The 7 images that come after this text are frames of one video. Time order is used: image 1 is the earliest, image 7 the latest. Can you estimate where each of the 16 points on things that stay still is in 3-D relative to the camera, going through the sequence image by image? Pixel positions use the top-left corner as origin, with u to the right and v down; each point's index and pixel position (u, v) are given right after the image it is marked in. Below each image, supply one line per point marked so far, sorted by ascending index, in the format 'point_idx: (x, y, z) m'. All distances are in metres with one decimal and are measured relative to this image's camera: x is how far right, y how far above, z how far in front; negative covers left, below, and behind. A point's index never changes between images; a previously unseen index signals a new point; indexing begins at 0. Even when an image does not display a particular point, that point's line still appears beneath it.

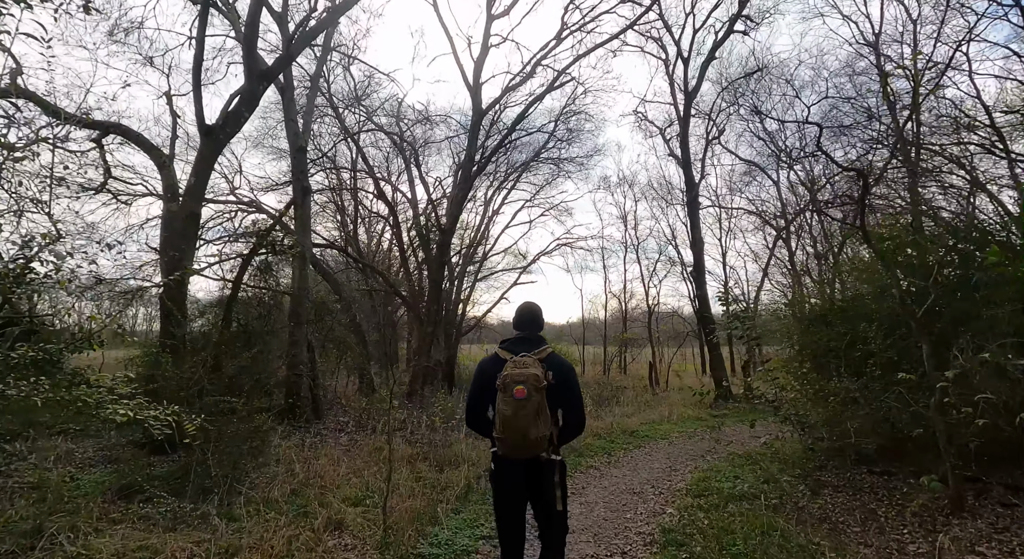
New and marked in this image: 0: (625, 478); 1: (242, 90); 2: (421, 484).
0: (+1.5, -2.6, +6.8) m
1: (-4.4, +3.1, +8.5) m
2: (-1.1, -2.4, +6.2) m
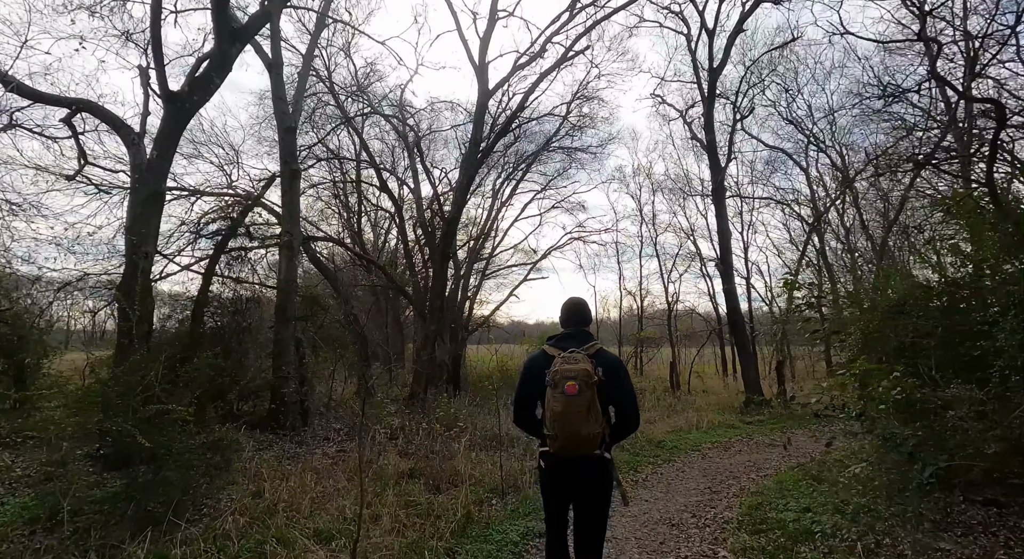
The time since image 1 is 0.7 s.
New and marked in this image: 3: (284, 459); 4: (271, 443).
0: (+1.6, -2.4, +5.6) m
1: (-4.3, +3.2, +7.4) m
2: (-1.0, -2.2, +5.1) m
3: (-3.1, -2.4, +7.1) m
4: (-3.6, -2.4, +7.8) m
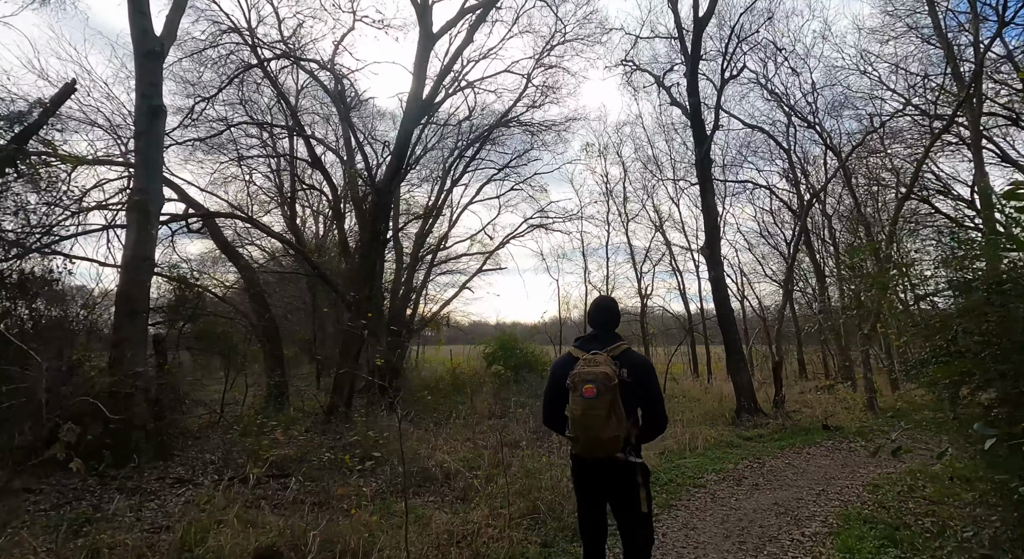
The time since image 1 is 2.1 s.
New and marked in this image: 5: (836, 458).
0: (+1.0, -2.1, +3.3) m
1: (-4.9, +3.6, +4.7) m
2: (-1.5, -1.9, +2.6) m
3: (-3.8, -2.1, +4.5) m
4: (-4.3, -2.1, +5.1) m
5: (+4.8, -2.7, +7.8) m
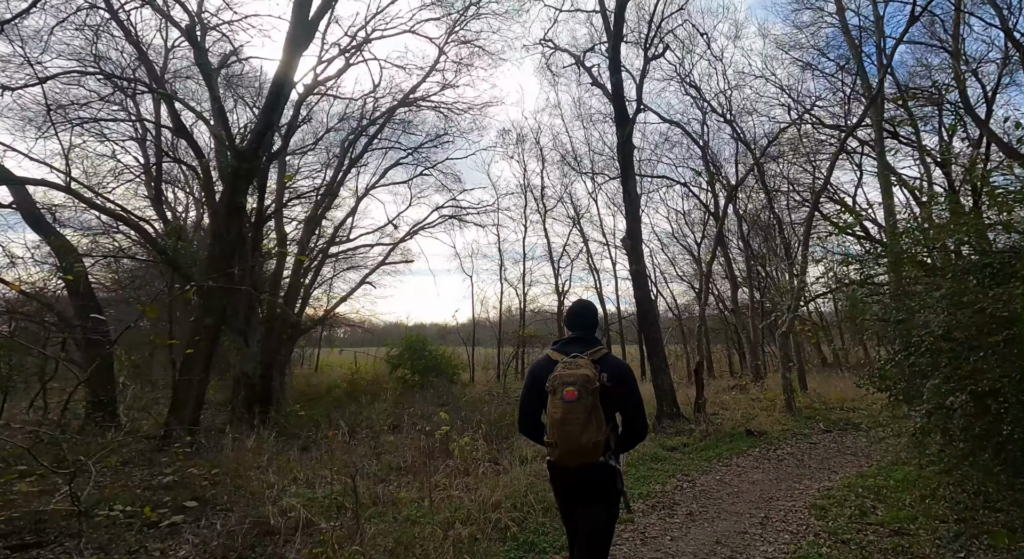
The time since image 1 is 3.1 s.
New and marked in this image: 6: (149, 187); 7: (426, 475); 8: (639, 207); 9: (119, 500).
0: (+0.4, -1.9, +2.0) m
1: (-5.7, +3.8, +2.4) m
2: (-2.0, -1.7, +0.8) m
3: (-4.6, -1.9, +2.4) m
4: (-5.2, -1.9, +2.9) m
5: (+3.4, -2.5, +7.0) m
6: (-12.1, +3.1, +17.5) m
7: (-0.9, -2.1, +5.7) m
8: (+2.7, +1.6, +11.1) m
9: (-3.7, -2.1, +4.8) m
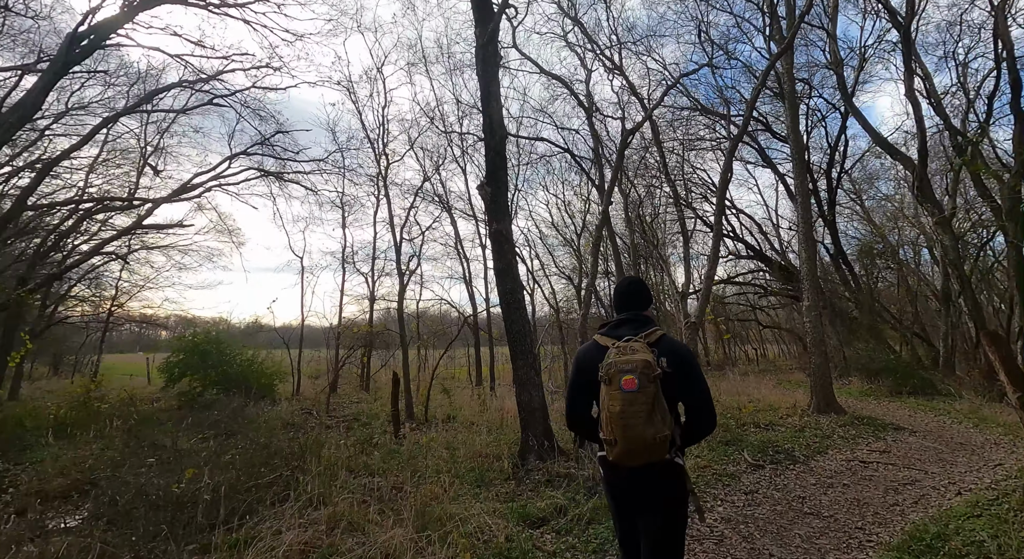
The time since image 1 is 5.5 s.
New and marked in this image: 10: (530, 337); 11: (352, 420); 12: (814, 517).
0: (-0.5, -1.4, -1.9) m
1: (-6.3, +4.4, -2.7) m
2: (-2.5, -1.2, -3.5) m
3: (-5.4, -1.3, -2.5) m
4: (-6.1, -1.3, -2.2) m
5: (+1.4, -2.1, +3.7) m
6: (-15.9, +3.8, +10.5) m
7: (-2.6, -1.6, +1.5) m
8: (-0.1, +2.0, +7.6) m
9: (-5.0, -1.5, 0.0) m
10: (+0.2, -0.8, +7.2) m
11: (-3.4, -3.0, +11.0) m
12: (+2.9, -2.3, +5.0) m
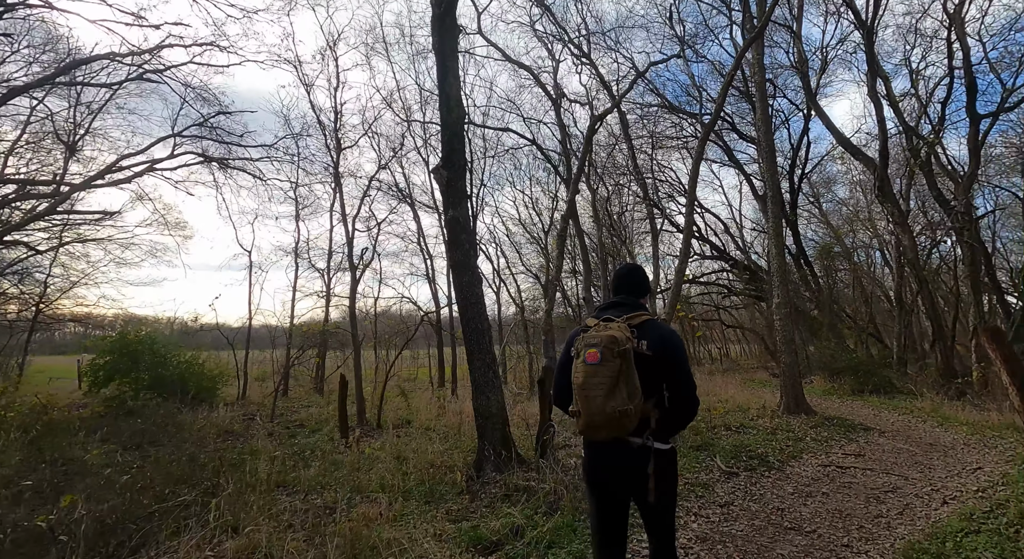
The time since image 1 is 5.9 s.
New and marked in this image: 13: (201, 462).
0: (-0.5, -1.3, -2.5) m
1: (-6.3, +4.5, -3.7) m
2: (-2.4, -1.1, -4.3) m
3: (-5.3, -1.2, -3.5) m
4: (-6.0, -1.1, -3.2) m
5: (+1.0, -2.0, +3.1) m
6: (-16.6, +4.0, +8.9) m
7: (-2.8, -1.5, +0.7) m
8: (-0.7, +2.1, +6.9) m
9: (-5.2, -1.4, -0.9) m
10: (-0.3, -0.7, +6.5) m
11: (-4.2, -2.9, +10.1) m
12: (+2.5, -2.2, +4.5) m
13: (-3.8, -2.3, +6.4) m
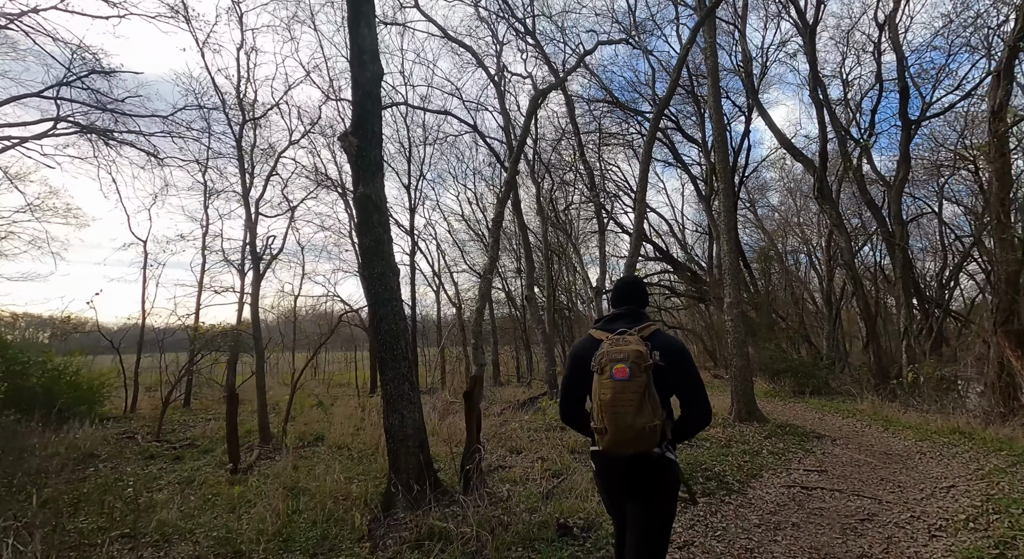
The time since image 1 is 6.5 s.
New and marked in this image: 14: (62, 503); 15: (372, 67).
0: (-0.4, -1.2, -3.6) m
1: (-5.9, +4.7, -5.4) m
2: (-2.1, -1.0, -5.6) m
3: (-5.1, -1.0, -5.1) m
4: (-5.9, -1.0, -4.9) m
5: (+0.5, -2.0, +2.1) m
6: (-17.6, +4.3, +6.1) m
7: (-3.0, -1.4, -0.7) m
8: (-1.5, +2.2, +5.8) m
9: (-5.2, -1.2, -2.5) m
10: (-1.1, -0.6, +5.4) m
11: (-5.3, -2.7, +8.5) m
12: (+1.8, -2.2, +3.7) m
13: (-4.6, -2.1, +4.9) m
14: (-4.5, -2.2, +5.2) m
15: (-1.5, +2.4, +5.7) m
